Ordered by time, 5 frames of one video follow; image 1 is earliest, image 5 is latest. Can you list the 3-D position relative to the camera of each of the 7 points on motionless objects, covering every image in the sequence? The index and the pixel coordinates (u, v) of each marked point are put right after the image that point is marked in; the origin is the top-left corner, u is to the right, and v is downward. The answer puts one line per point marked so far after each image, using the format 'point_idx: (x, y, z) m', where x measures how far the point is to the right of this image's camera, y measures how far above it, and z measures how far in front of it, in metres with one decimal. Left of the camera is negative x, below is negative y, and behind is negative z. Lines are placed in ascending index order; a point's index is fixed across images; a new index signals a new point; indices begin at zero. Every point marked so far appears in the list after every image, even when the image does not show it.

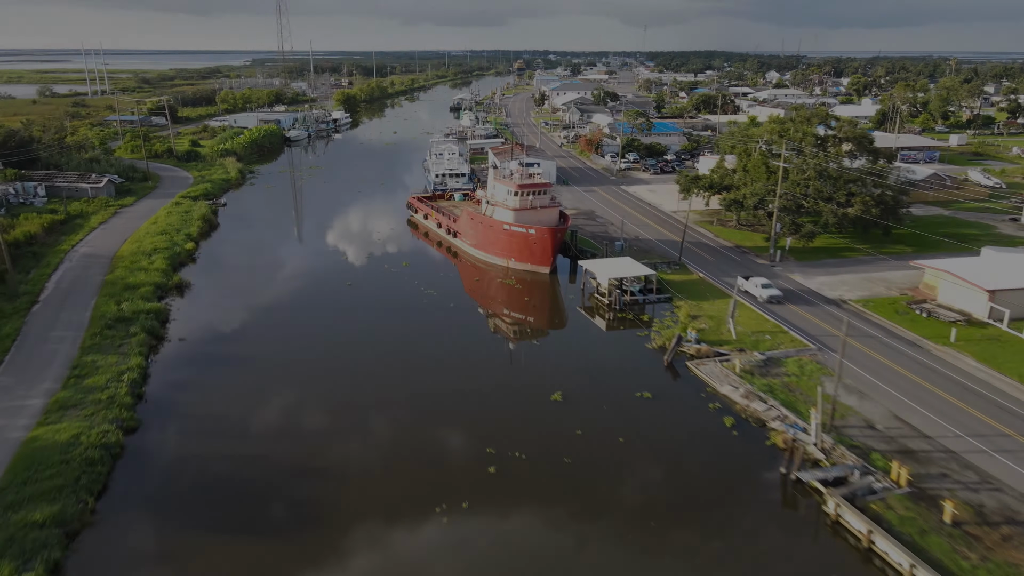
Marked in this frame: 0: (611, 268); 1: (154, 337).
0: (+3.0, +0.6, +19.9) m
1: (-9.4, -1.4, +17.5) m
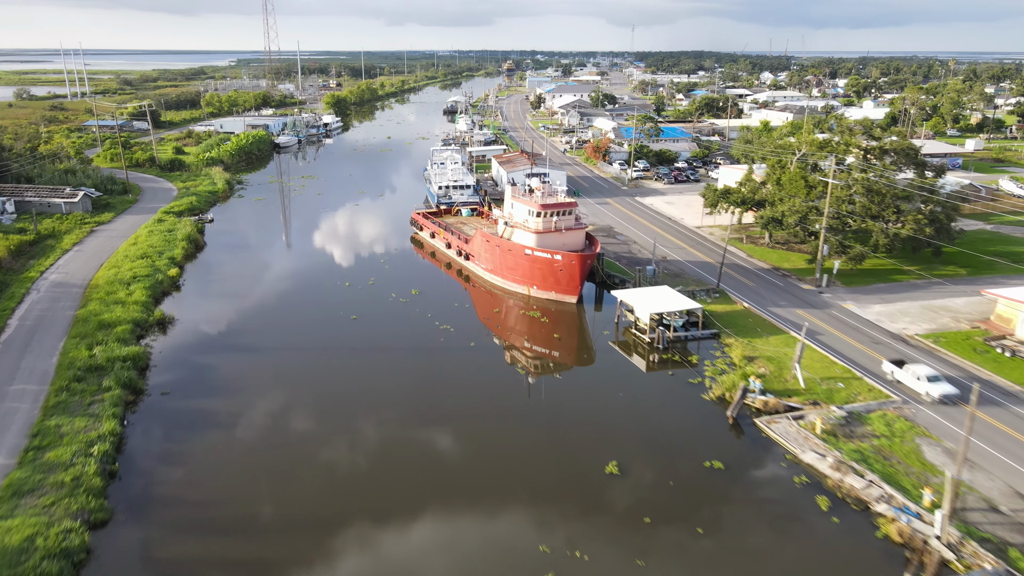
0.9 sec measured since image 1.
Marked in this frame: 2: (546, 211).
0: (+3.7, -0.4, +17.7) m
1: (-8.6, -2.4, +15.1) m
2: (+1.0, +2.3, +19.9) m
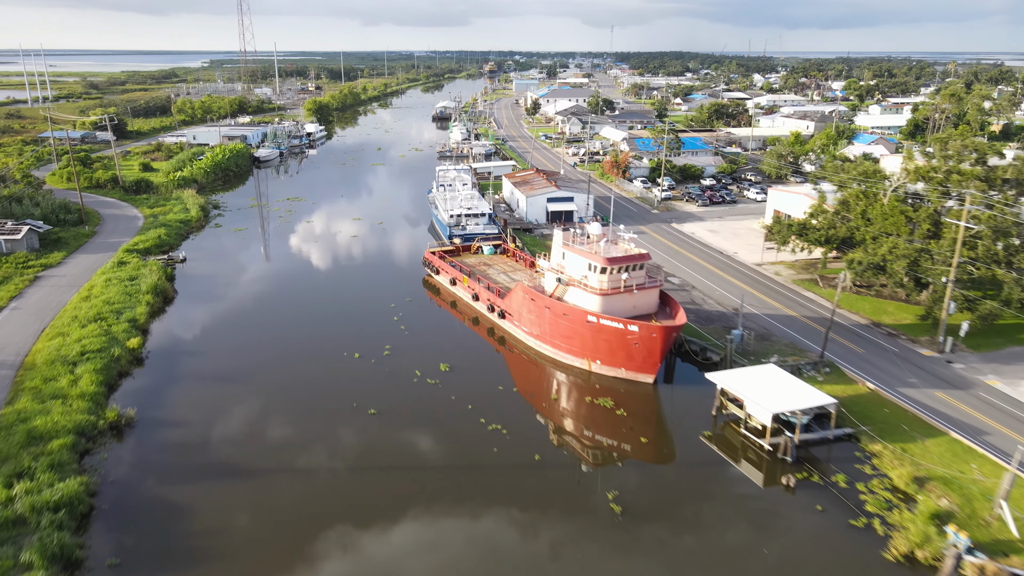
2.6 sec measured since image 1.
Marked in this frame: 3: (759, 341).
0: (+5.2, -2.1, +13.6) m
1: (-7.0, -4.3, +10.5) m
2: (+2.4, +0.5, +15.6) m
3: (+6.4, -1.4, +17.1) m
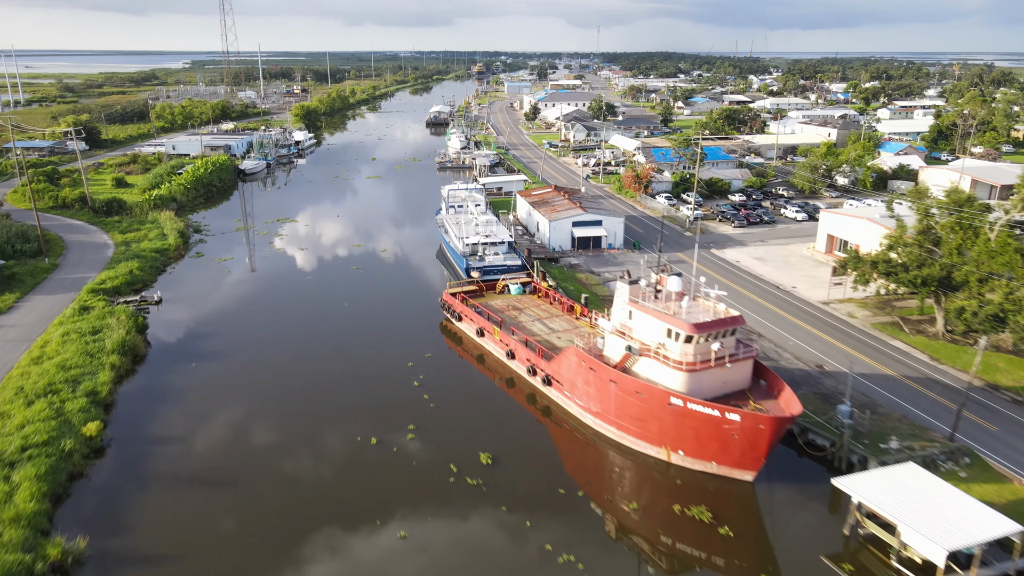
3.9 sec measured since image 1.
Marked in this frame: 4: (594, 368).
0: (+6.4, -3.5, +10.3) m
1: (-5.7, -5.7, +7.0) m
2: (+3.5, -0.8, +12.3) m
3: (+7.5, -2.7, +13.9) m
4: (+1.7, -1.6, +13.9) m
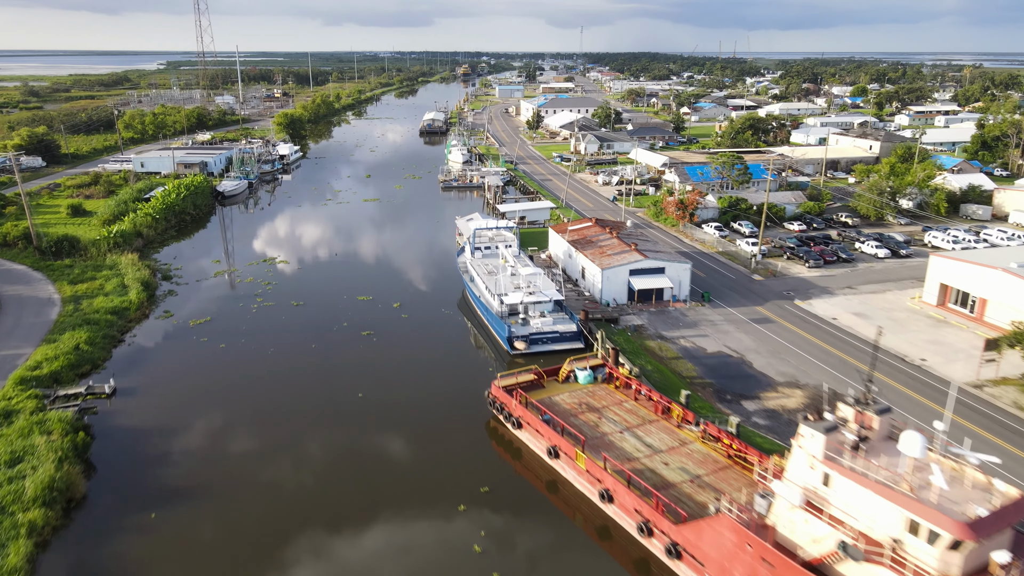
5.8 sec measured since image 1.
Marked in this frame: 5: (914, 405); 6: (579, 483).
0: (+8.3, -5.5, +5.6) m
1: (-3.7, -7.8, +2.0) m
2: (+5.4, -2.9, +7.5) m
3: (+9.3, -4.7, +9.2) m
4: (+3.5, -3.7, +9.0) m
5: (+9.6, -2.8, +15.4) m
6: (+1.3, -3.7, +12.9) m
